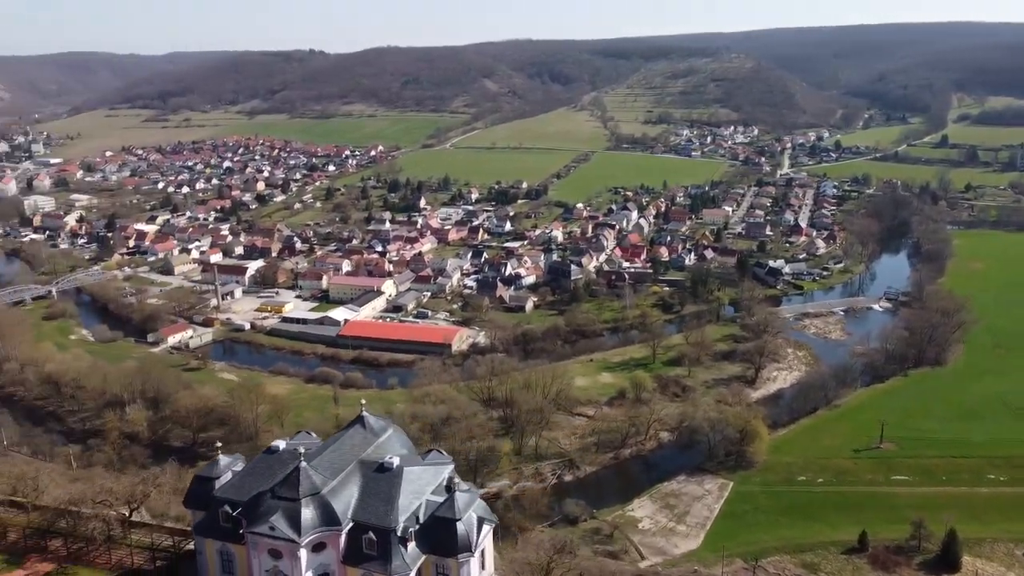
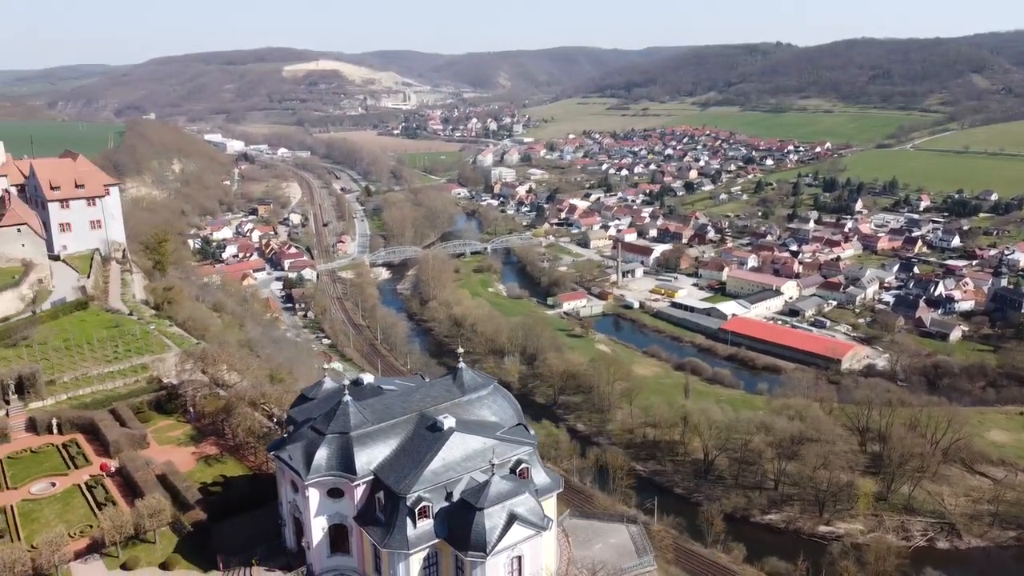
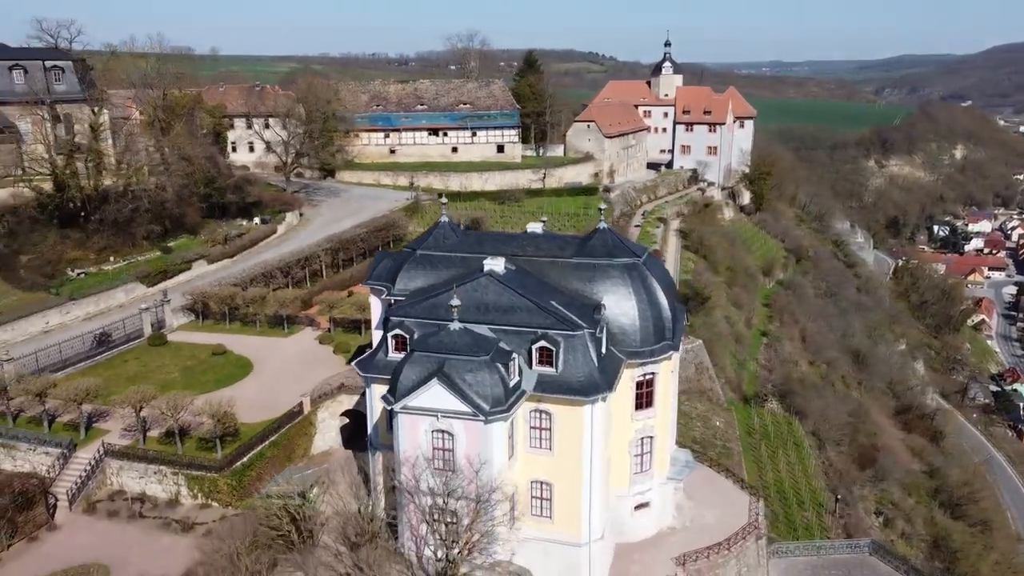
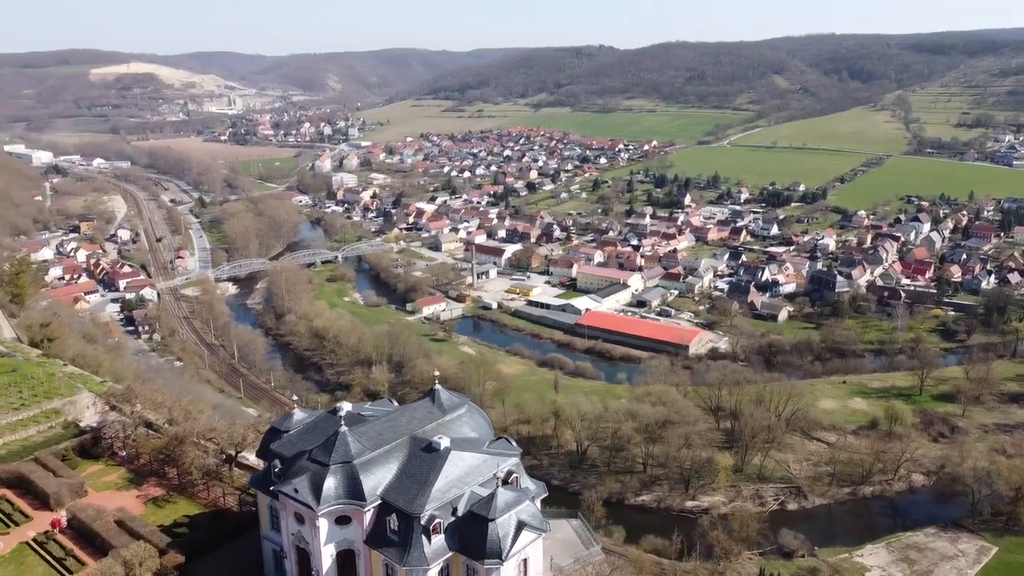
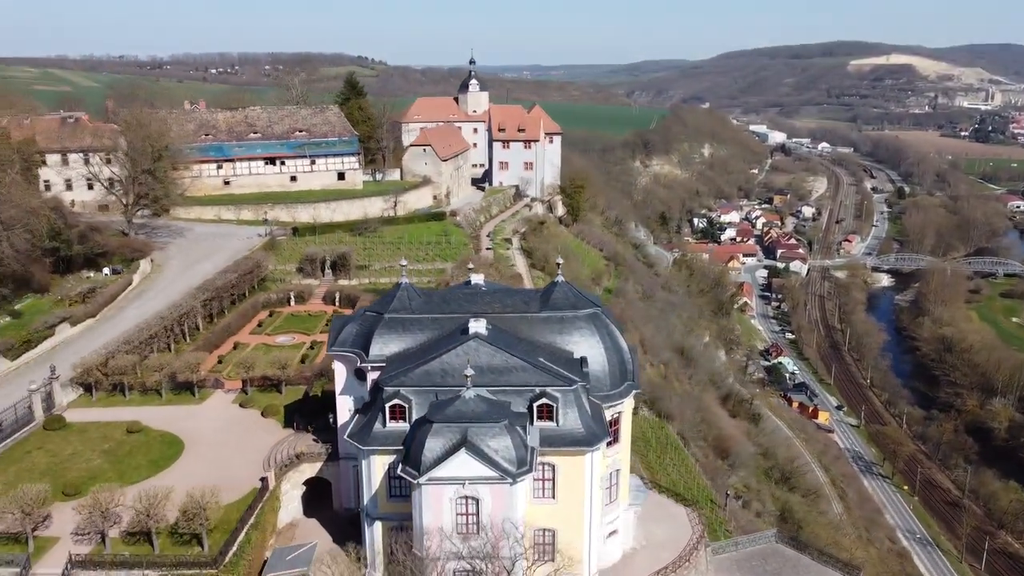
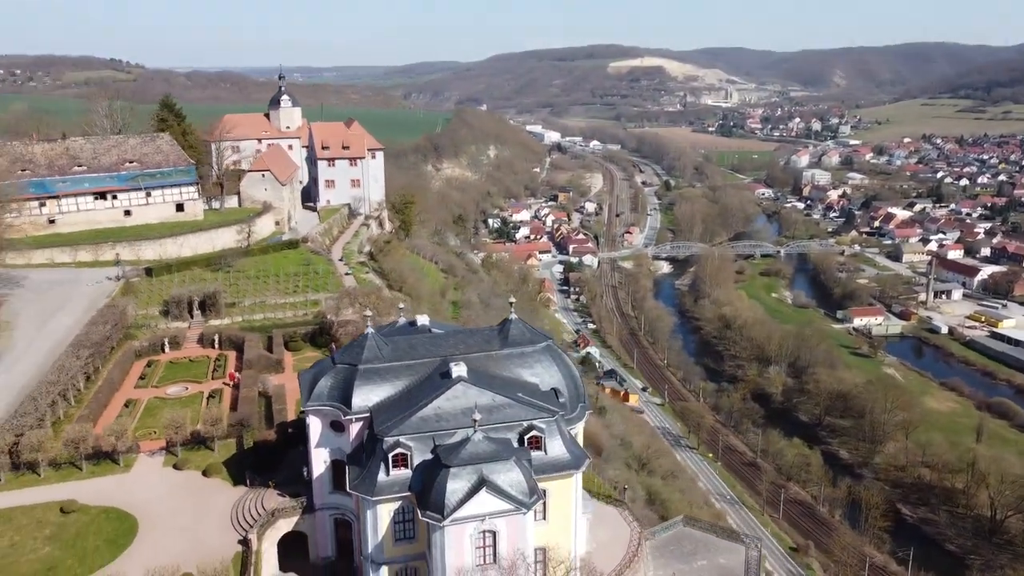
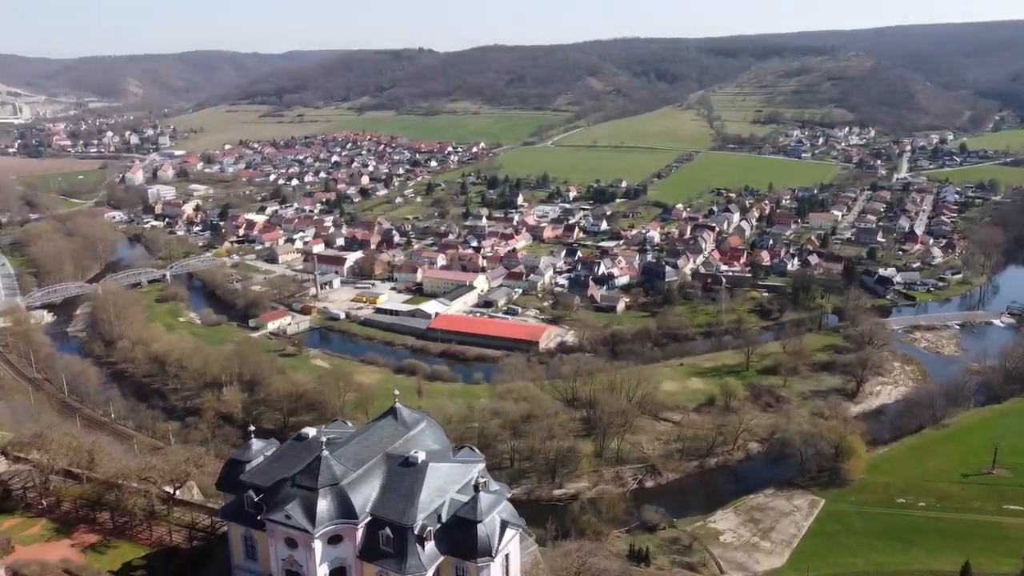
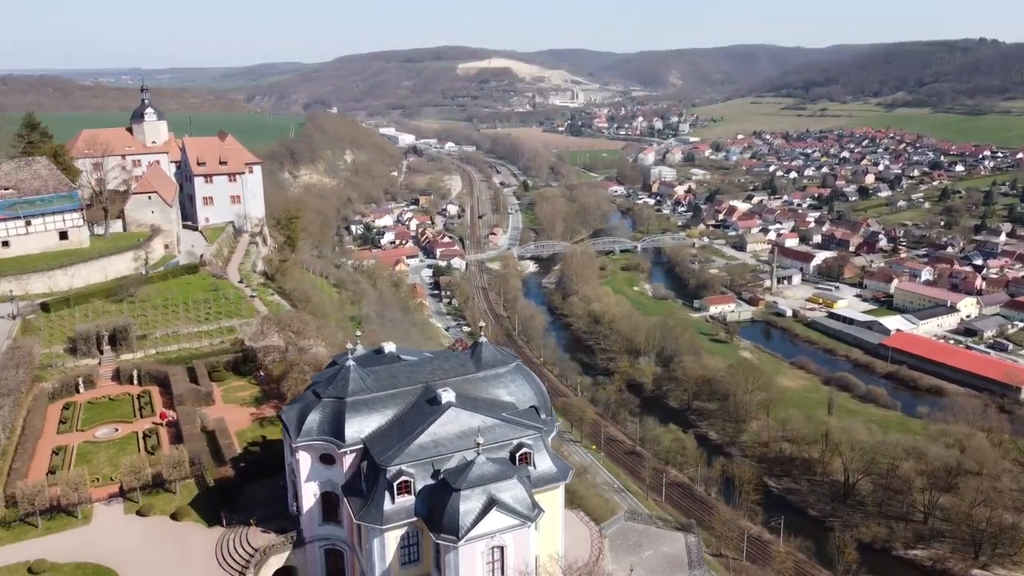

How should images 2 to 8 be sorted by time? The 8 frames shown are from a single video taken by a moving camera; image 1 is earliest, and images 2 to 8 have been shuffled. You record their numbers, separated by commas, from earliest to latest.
7, 4, 2, 8, 6, 5, 3
